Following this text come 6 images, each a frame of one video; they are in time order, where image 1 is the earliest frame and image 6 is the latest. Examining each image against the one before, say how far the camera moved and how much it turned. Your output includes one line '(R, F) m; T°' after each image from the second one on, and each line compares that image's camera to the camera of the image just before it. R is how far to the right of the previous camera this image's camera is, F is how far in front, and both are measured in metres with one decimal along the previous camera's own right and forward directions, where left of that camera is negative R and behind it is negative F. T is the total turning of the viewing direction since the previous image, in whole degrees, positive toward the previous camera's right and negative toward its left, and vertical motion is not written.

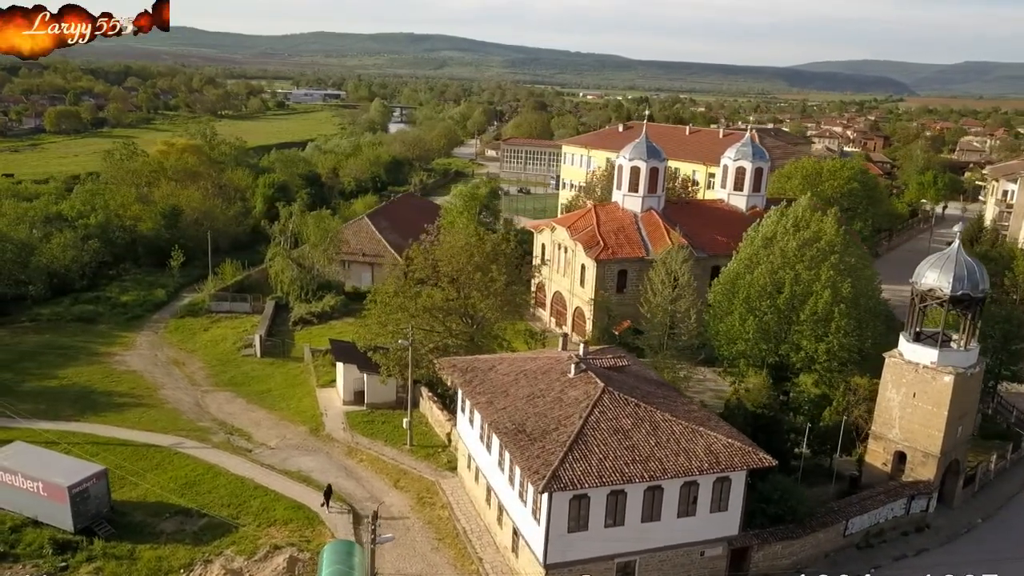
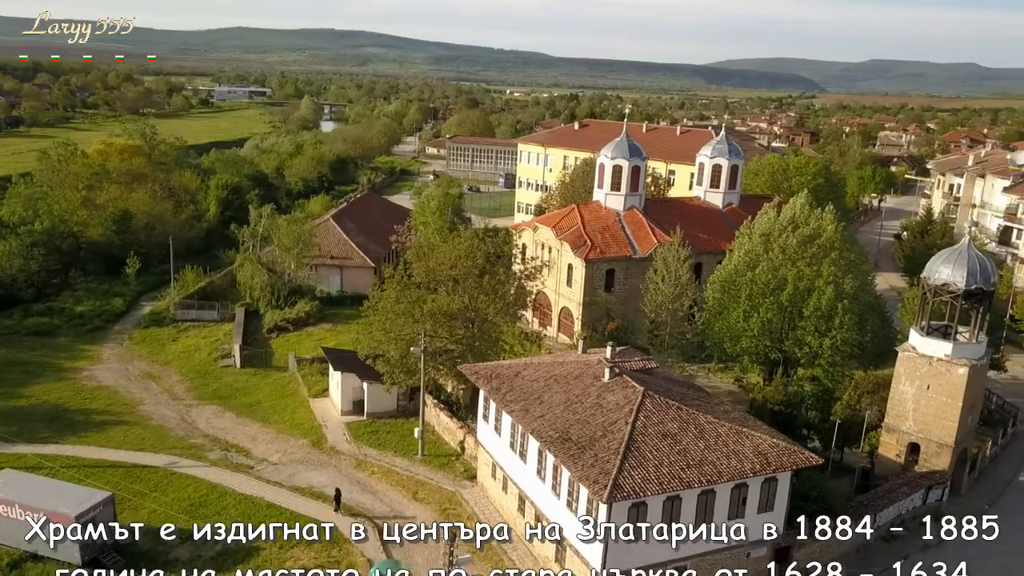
(-3.0, +0.7) m; +5°
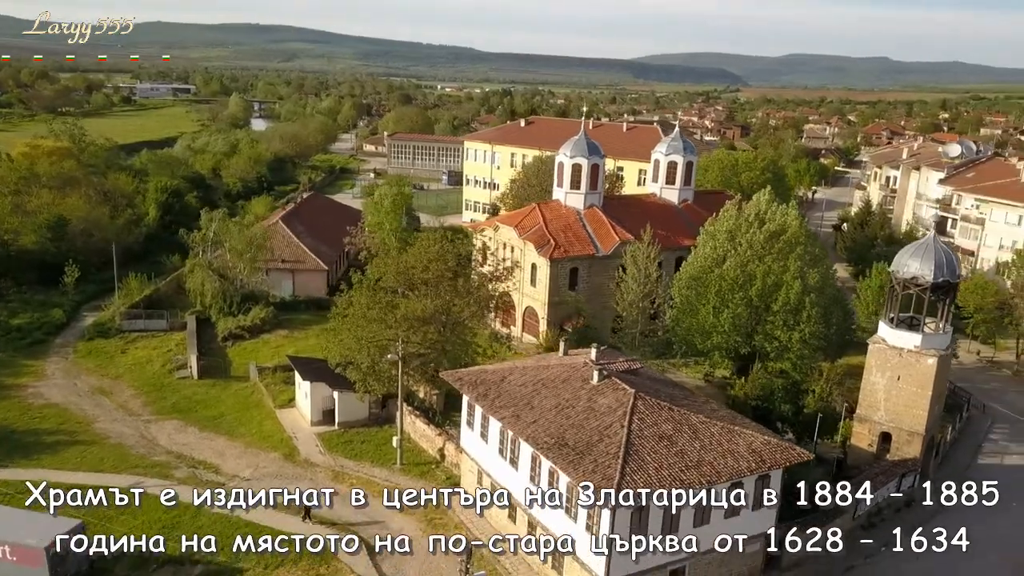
(-1.5, +0.4) m; +5°
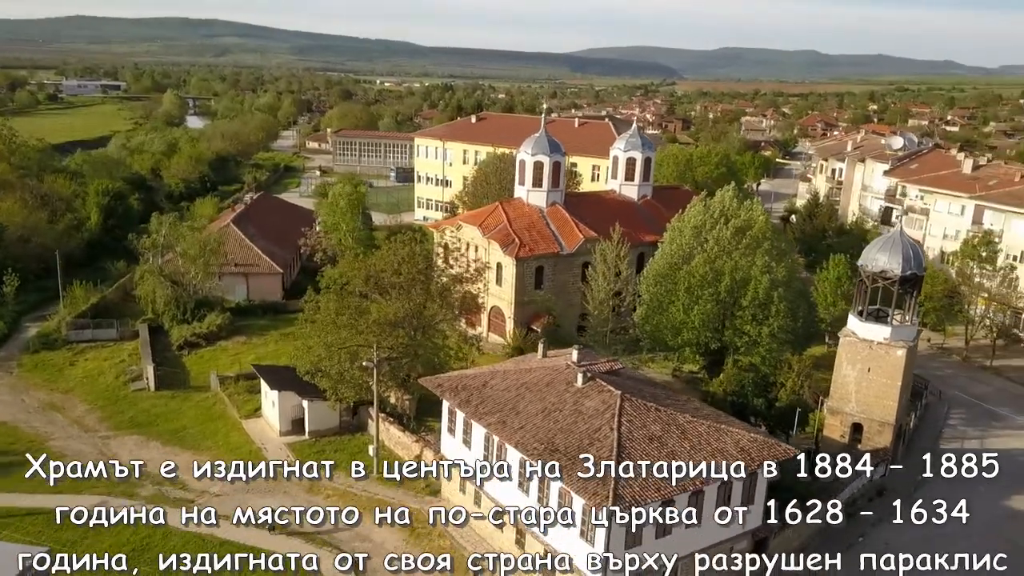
(-1.1, +0.4) m; +4°
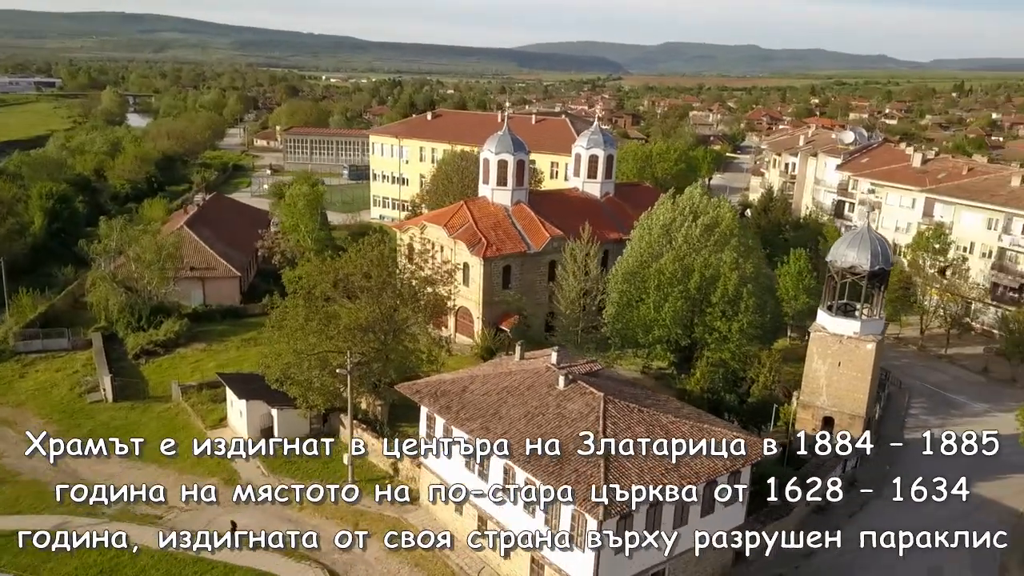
(-0.8, +0.3) m; +3°
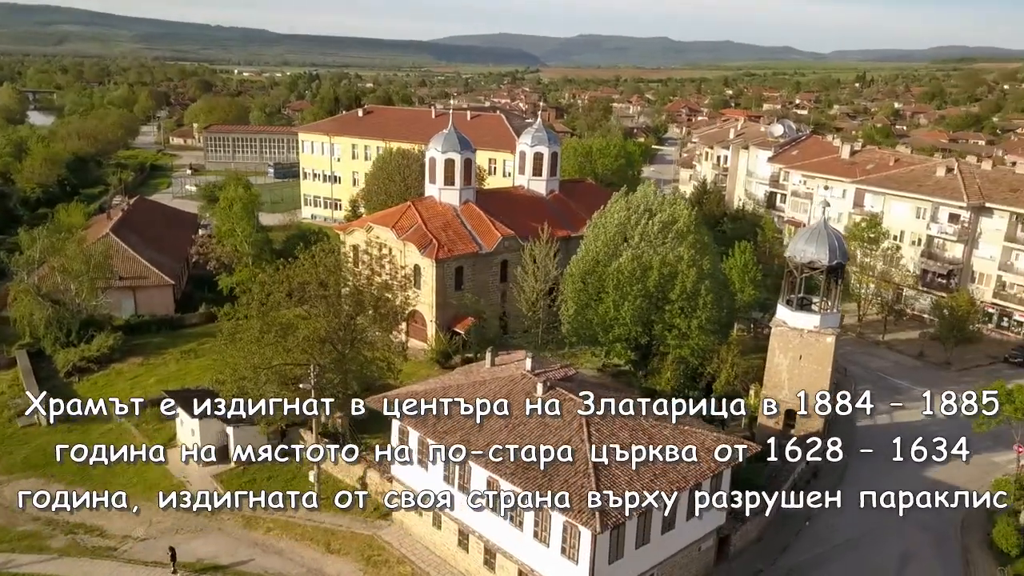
(-1.4, +0.6) m; +5°
